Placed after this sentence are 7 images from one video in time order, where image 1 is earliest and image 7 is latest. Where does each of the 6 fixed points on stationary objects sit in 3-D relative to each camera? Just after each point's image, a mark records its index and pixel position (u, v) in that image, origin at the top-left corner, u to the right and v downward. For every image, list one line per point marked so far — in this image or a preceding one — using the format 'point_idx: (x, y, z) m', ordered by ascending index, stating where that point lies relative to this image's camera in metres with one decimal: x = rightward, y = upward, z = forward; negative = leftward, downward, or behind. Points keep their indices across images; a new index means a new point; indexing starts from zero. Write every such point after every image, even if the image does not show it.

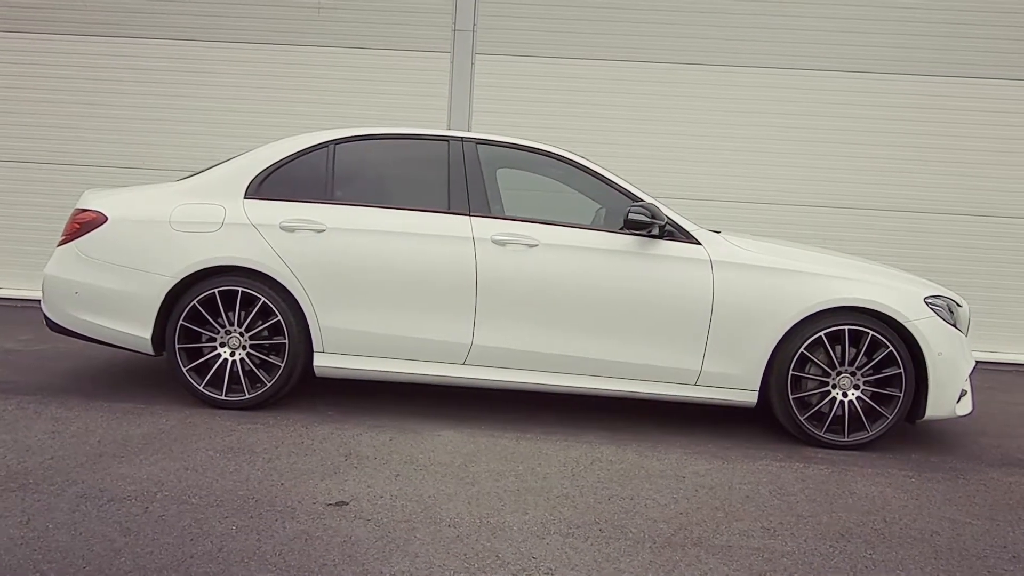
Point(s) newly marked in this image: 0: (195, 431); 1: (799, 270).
0: (-1.5, -0.7, +4.0) m
1: (+1.5, +0.1, +4.4) m
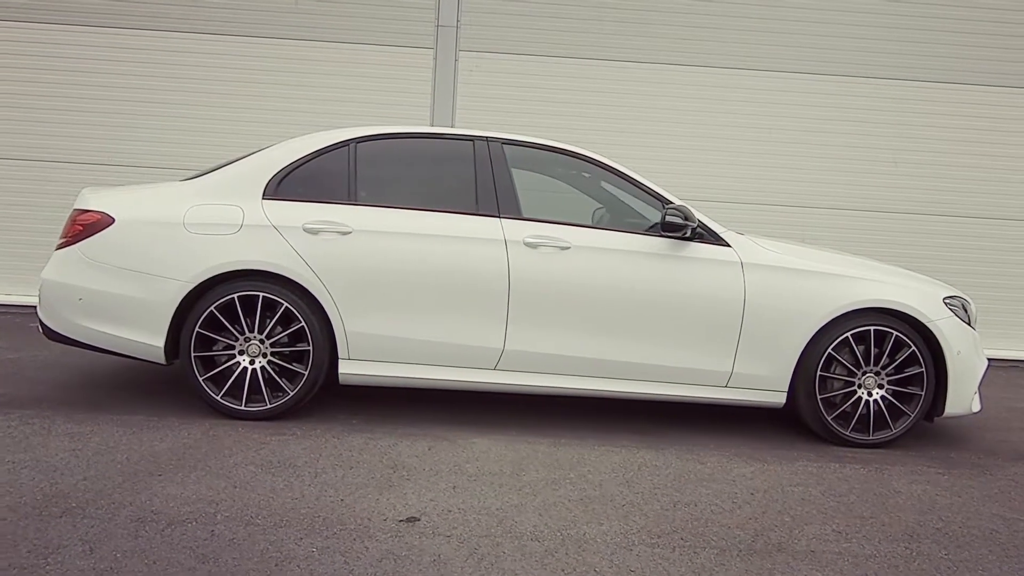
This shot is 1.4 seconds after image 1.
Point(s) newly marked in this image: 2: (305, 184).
0: (-1.3, -0.7, +3.8) m
1: (+1.6, +0.1, +4.5) m
2: (-1.0, +0.5, +4.4) m
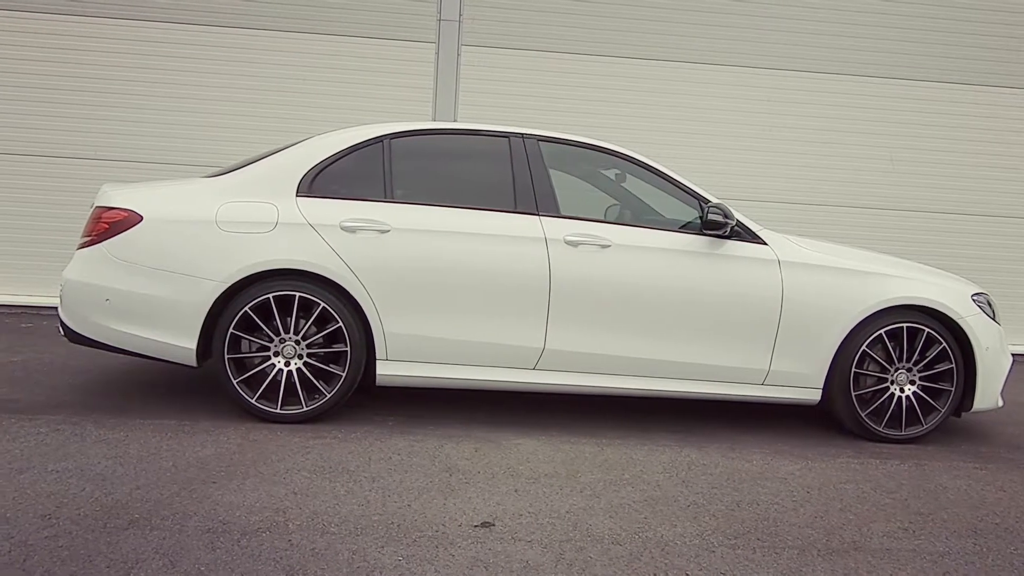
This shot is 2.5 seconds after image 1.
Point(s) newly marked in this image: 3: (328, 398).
0: (-1.0, -0.7, +3.7) m
1: (+1.8, +0.1, +4.5) m
2: (-0.9, +0.5, +4.3) m
3: (-0.9, -0.5, +4.2) m
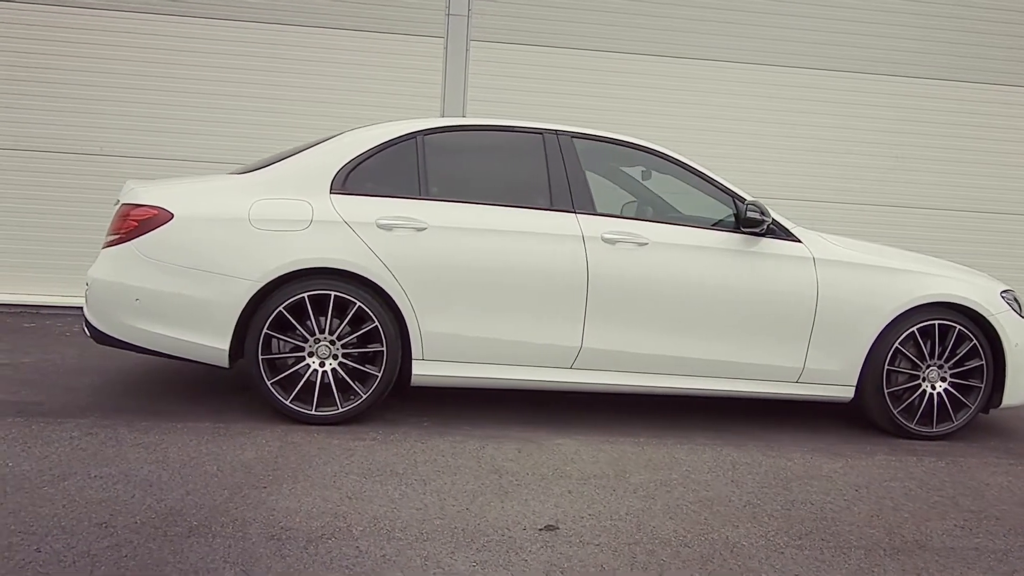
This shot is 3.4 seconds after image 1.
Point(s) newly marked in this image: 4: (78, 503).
0: (-0.8, -0.7, +3.7) m
1: (+2.0, +0.1, +4.5) m
2: (-0.7, +0.5, +4.2) m
3: (-0.7, -0.5, +4.1) m
4: (-1.5, -0.7, +2.9) m
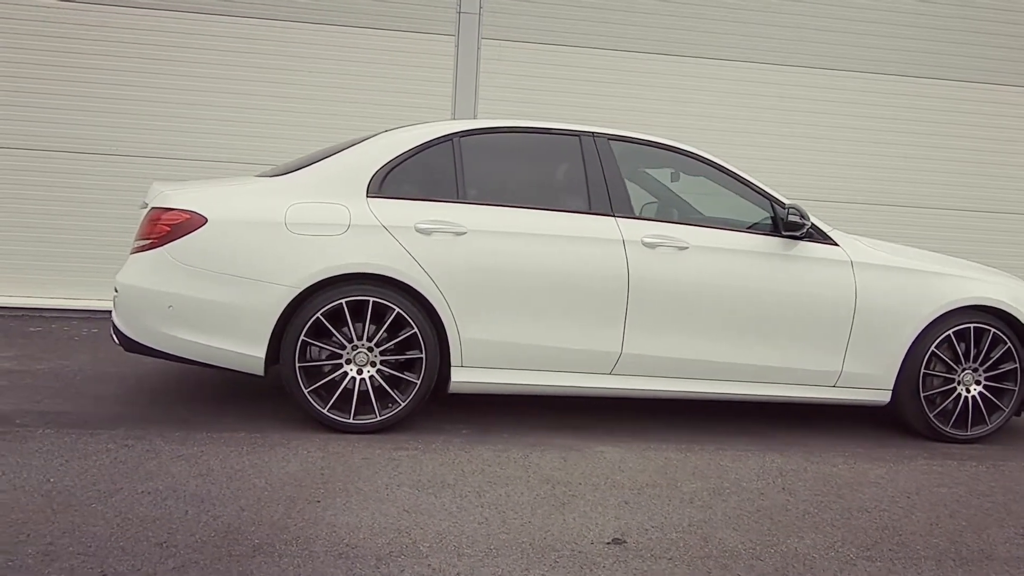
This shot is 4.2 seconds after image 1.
0: (-0.6, -0.7, +3.6) m
1: (+2.2, +0.1, +4.5) m
2: (-0.5, +0.5, +4.1) m
3: (-0.5, -0.6, +4.0) m
4: (-1.2, -0.8, +2.8) m
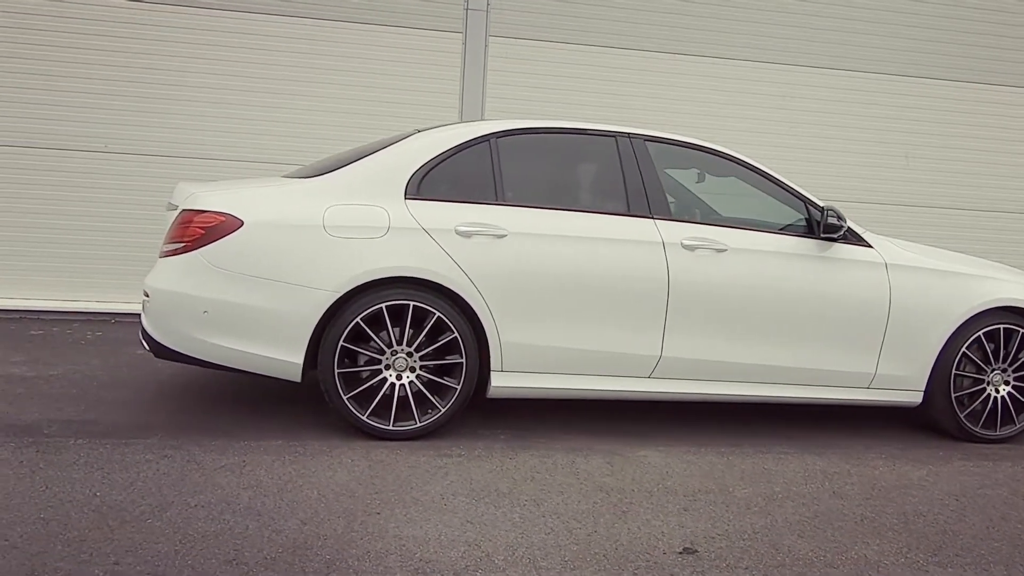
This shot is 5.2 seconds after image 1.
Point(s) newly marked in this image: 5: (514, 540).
0: (-0.4, -0.7, +3.5) m
1: (+2.3, +0.1, +4.5) m
2: (-0.3, +0.5, +4.1) m
3: (-0.3, -0.6, +4.0) m
4: (-1.0, -0.8, +2.7) m
5: (0.0, -0.8, +2.9) m
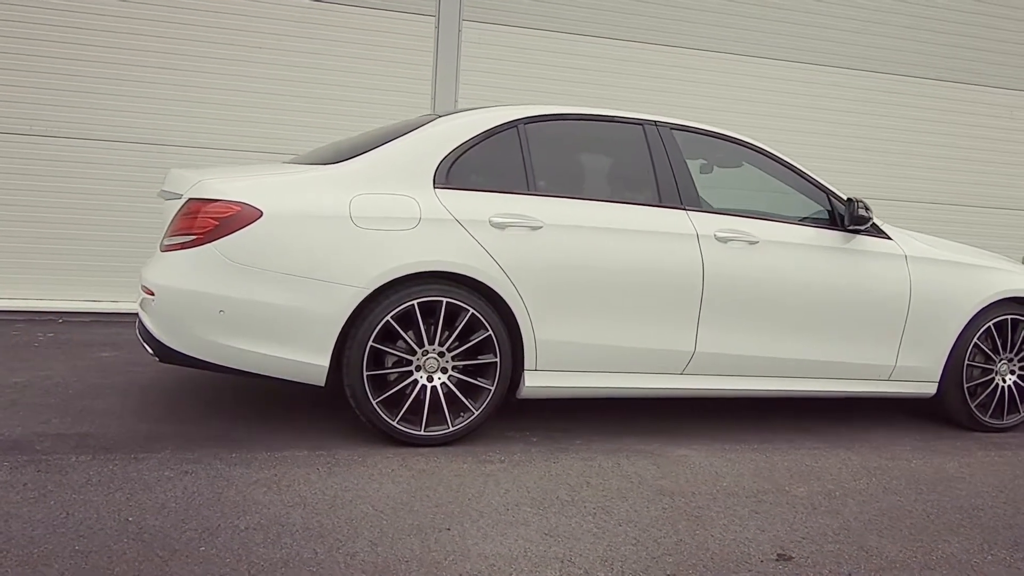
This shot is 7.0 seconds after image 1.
0: (-0.2, -0.7, +3.3) m
1: (+2.4, +0.1, +4.6) m
2: (-0.2, +0.5, +3.8) m
3: (-0.2, -0.6, +3.7) m
4: (-0.7, -0.8, +2.4) m
5: (+0.3, -0.8, +2.7) m
